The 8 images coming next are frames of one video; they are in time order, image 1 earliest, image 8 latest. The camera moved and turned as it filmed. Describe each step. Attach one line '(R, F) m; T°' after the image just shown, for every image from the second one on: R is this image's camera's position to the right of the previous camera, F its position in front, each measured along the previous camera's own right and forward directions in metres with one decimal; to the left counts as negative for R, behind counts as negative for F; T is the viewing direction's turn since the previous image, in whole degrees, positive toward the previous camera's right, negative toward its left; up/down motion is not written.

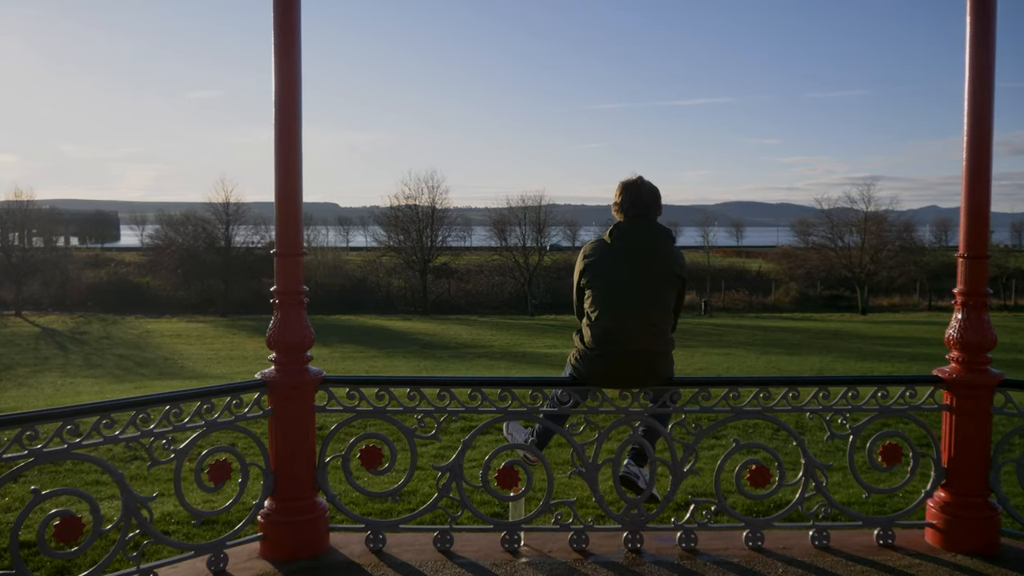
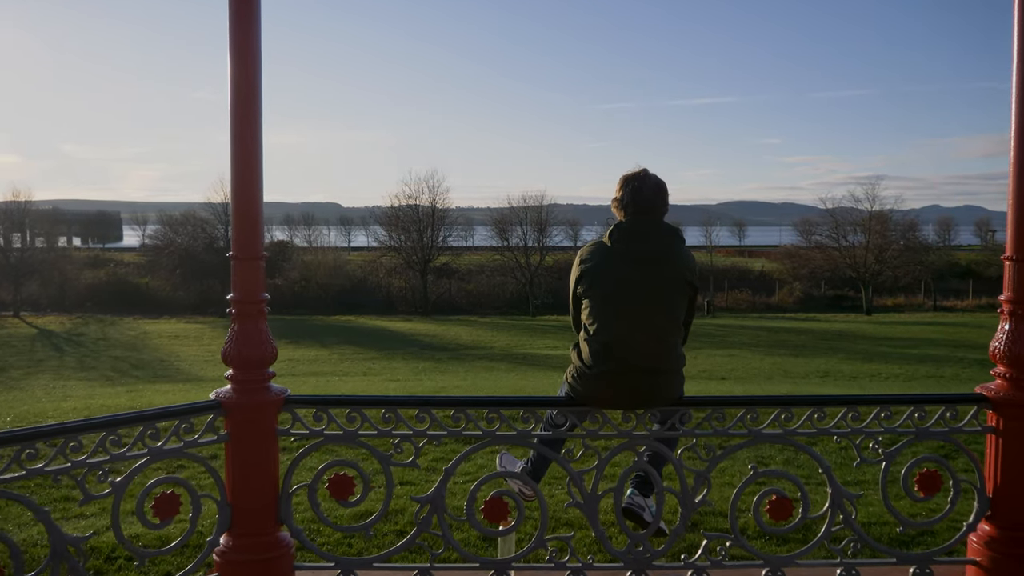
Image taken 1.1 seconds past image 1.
(+0.1, +0.5) m; 0°
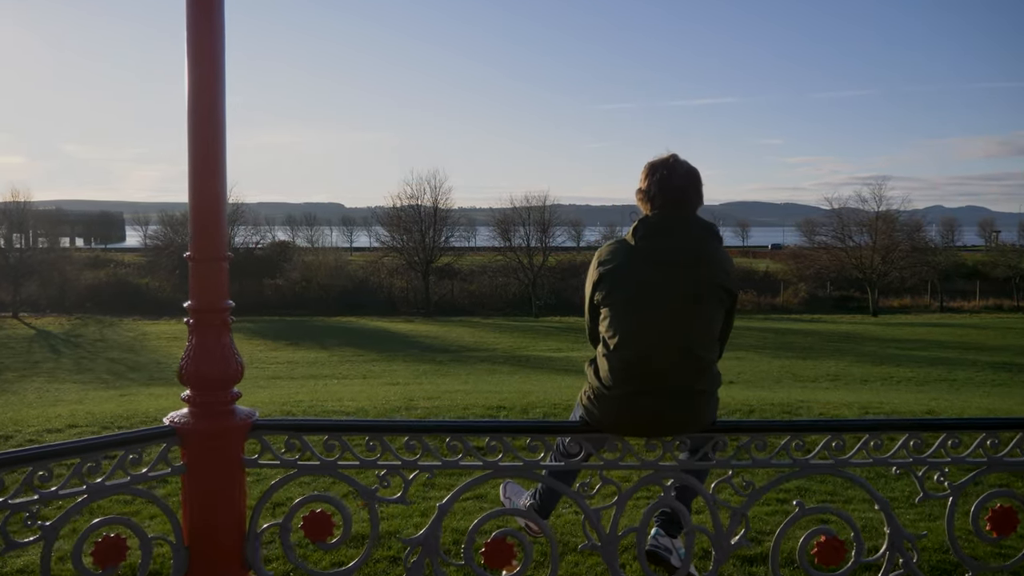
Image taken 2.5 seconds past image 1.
(0.0, +0.6) m; 0°
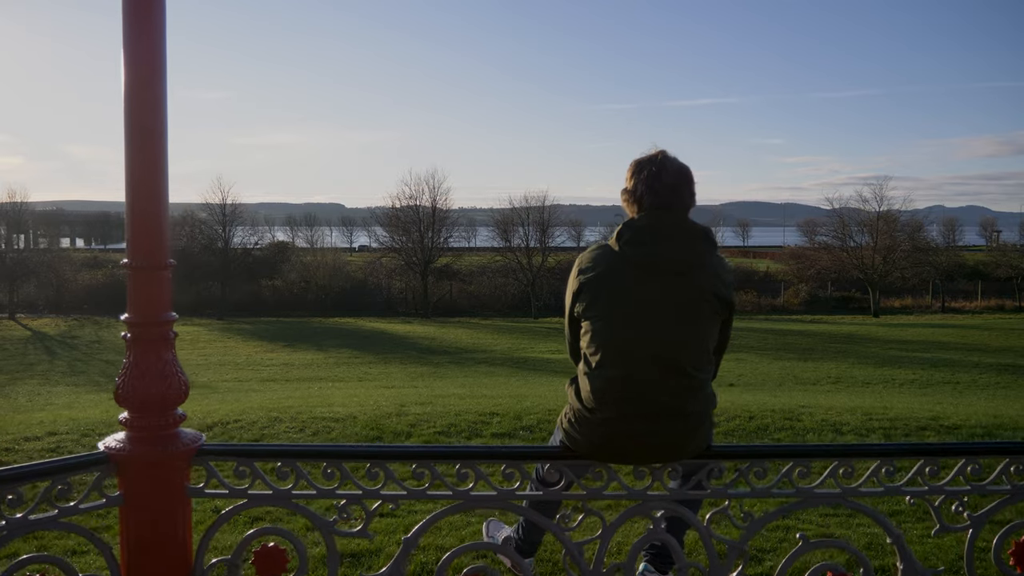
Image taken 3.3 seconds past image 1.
(+0.1, +0.3) m; 0°
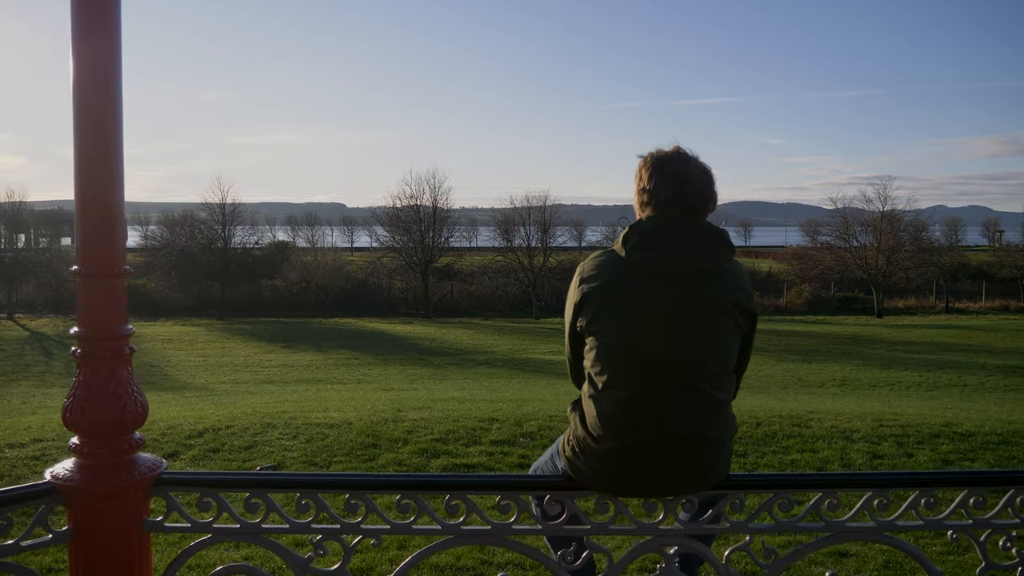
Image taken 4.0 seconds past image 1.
(0.0, +0.3) m; 0°
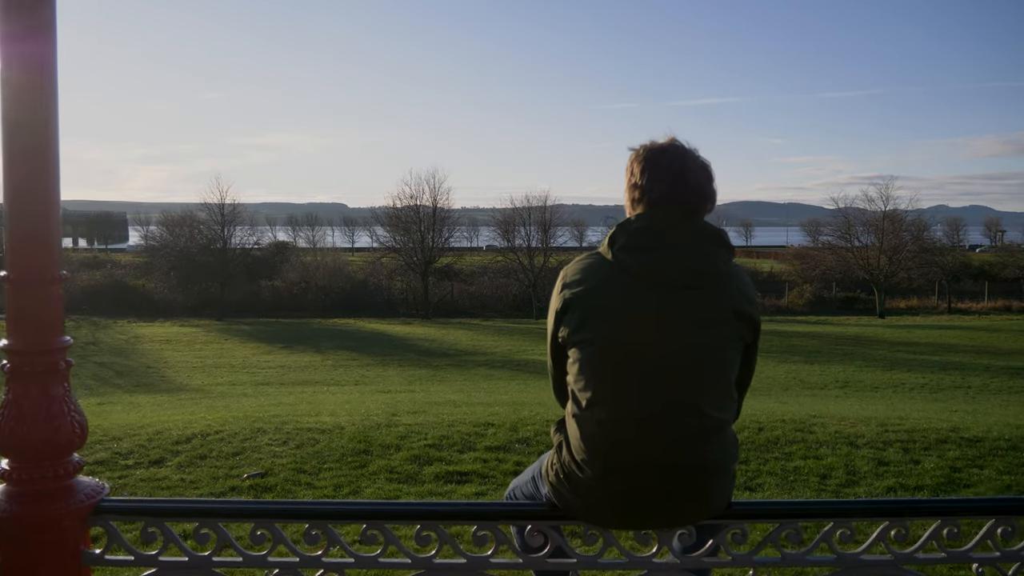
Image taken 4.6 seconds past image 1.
(+0.1, +0.3) m; 0°
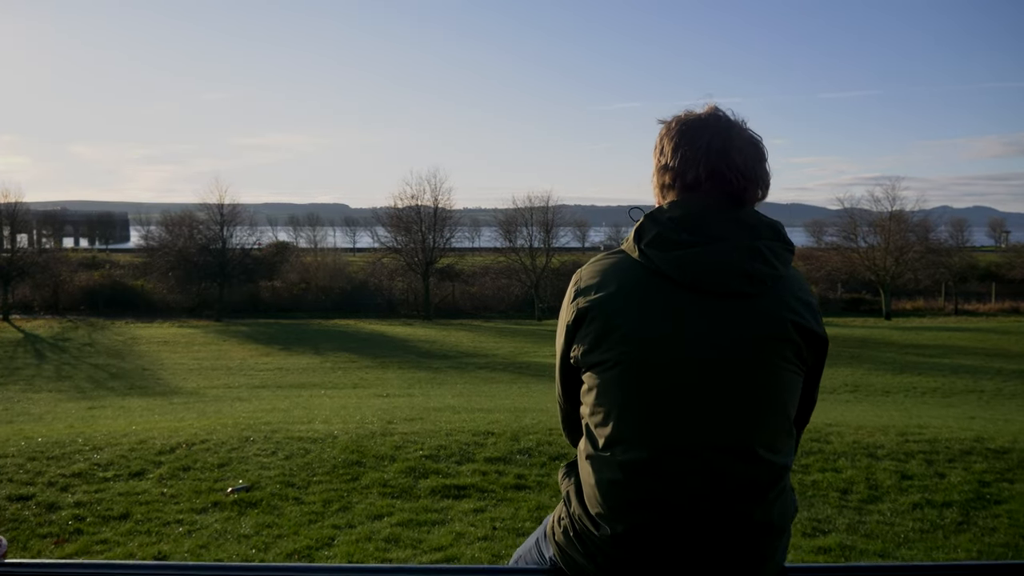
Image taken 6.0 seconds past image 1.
(0.0, +0.5) m; 0°
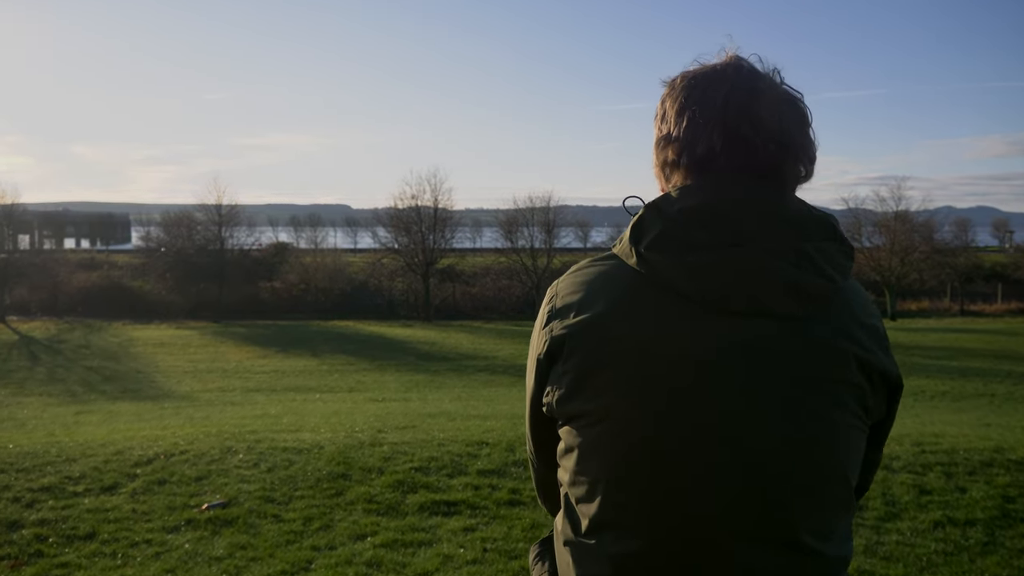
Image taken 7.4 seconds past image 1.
(+0.1, +0.5) m; 0°
